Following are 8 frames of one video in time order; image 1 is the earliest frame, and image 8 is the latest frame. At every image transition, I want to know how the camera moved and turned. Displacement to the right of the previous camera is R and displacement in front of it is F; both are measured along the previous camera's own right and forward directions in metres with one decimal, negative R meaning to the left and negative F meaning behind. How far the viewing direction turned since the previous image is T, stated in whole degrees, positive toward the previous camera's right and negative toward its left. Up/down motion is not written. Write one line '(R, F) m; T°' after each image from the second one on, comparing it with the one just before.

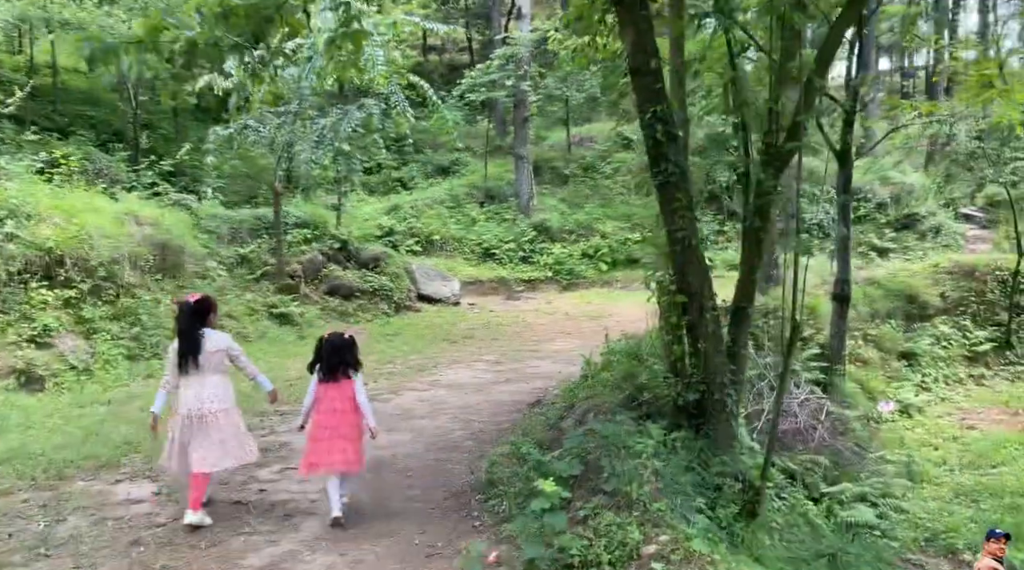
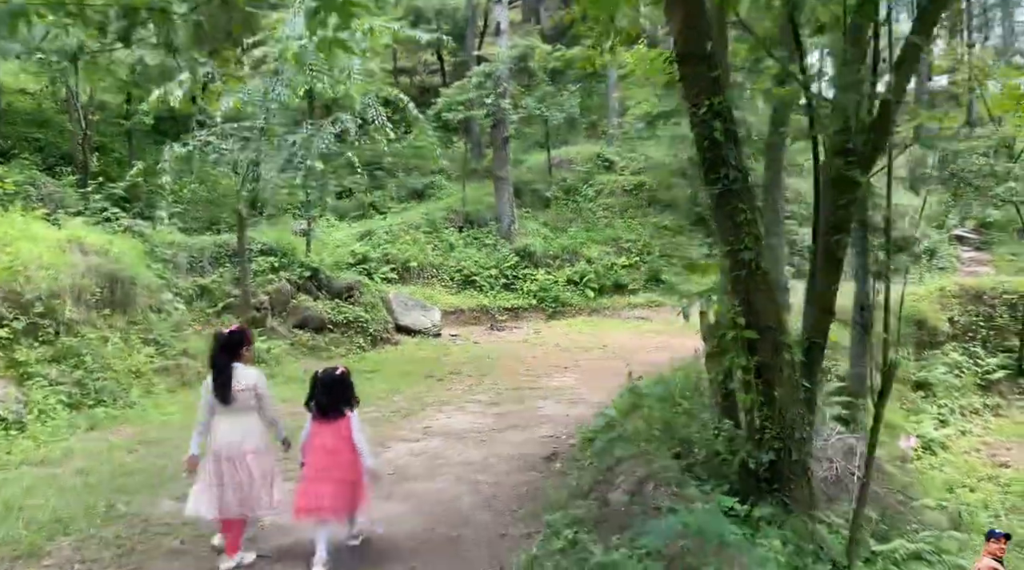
(-0.3, +1.2) m; +2°
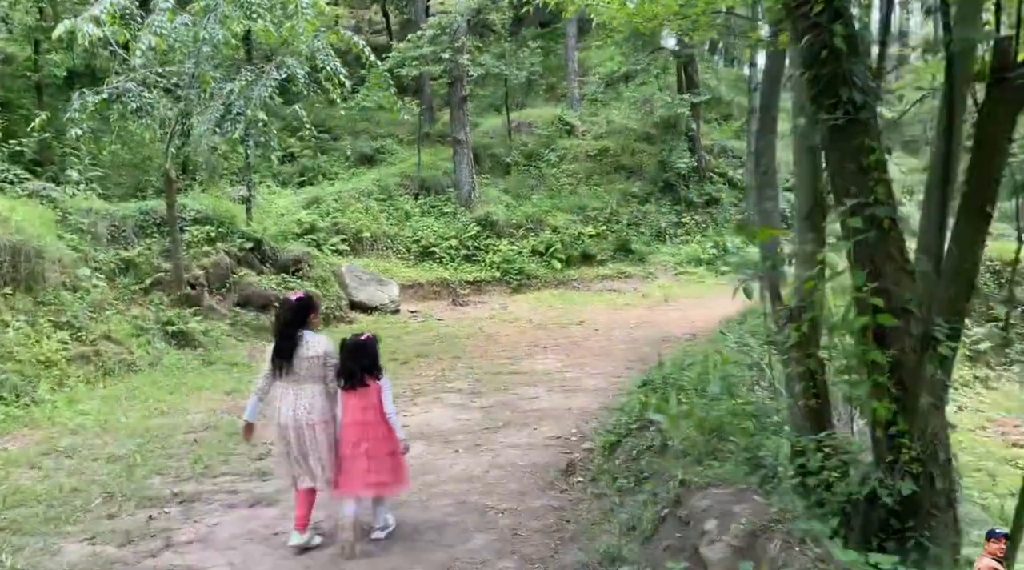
(-0.4, +1.4) m; +4°
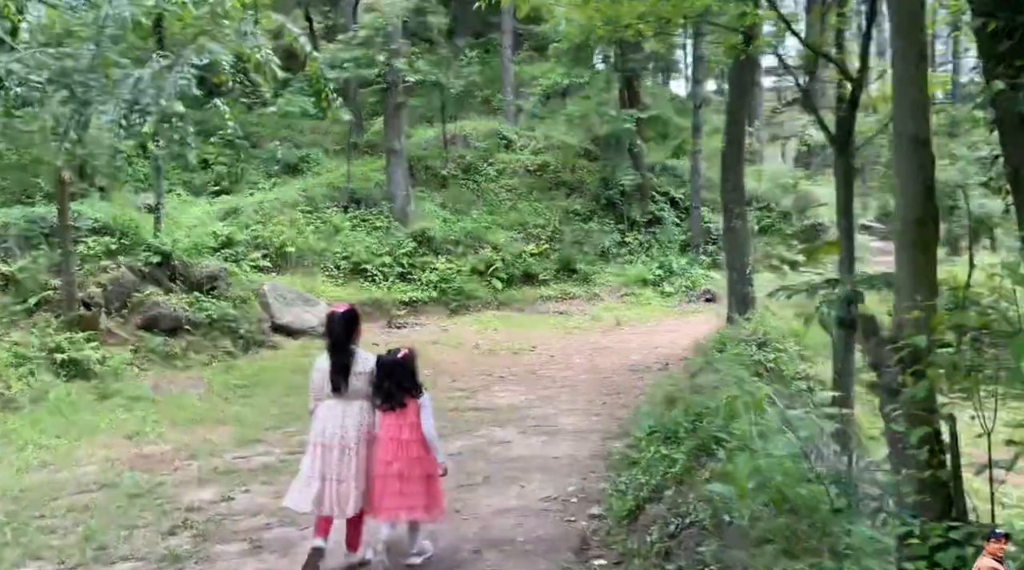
(-0.4, +1.2) m; +6°
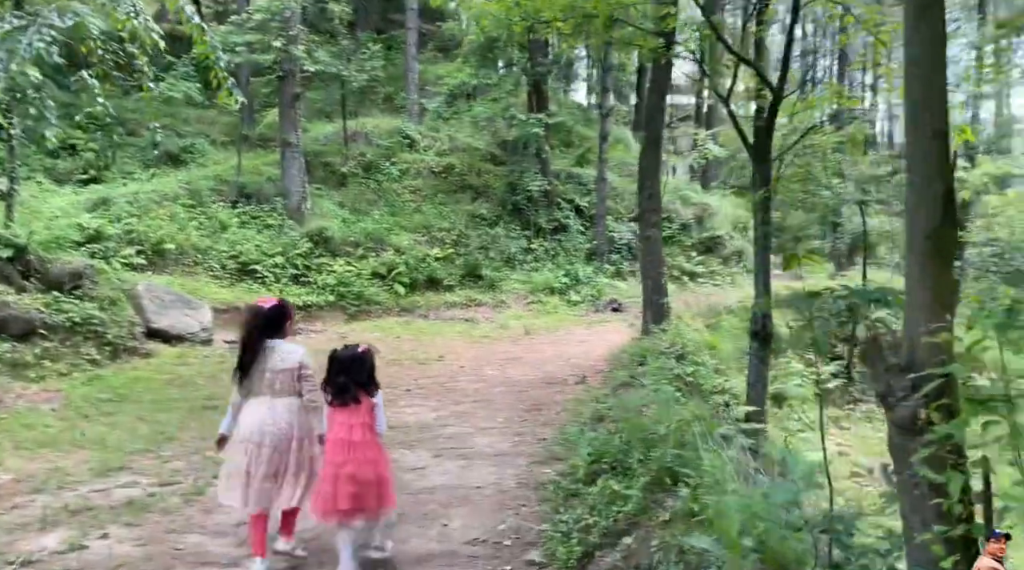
(-0.2, +0.8) m; +7°
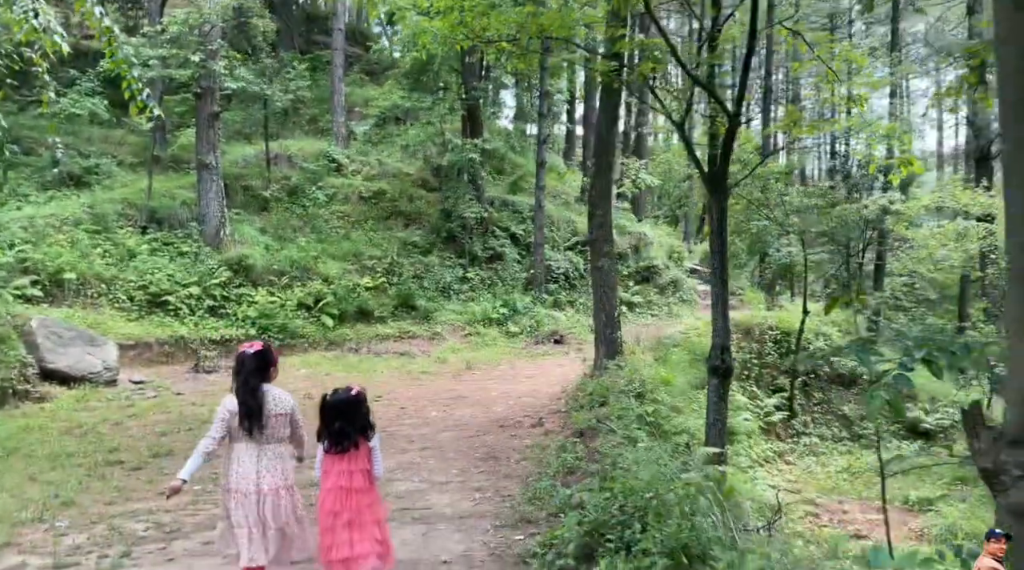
(-0.3, +0.7) m; +5°
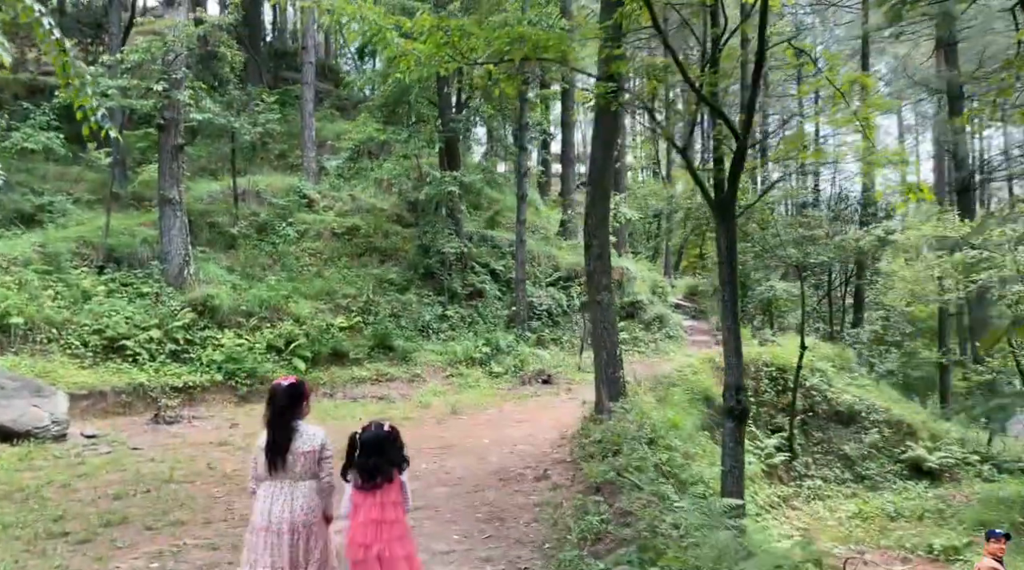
(-0.3, +0.8) m; +2°
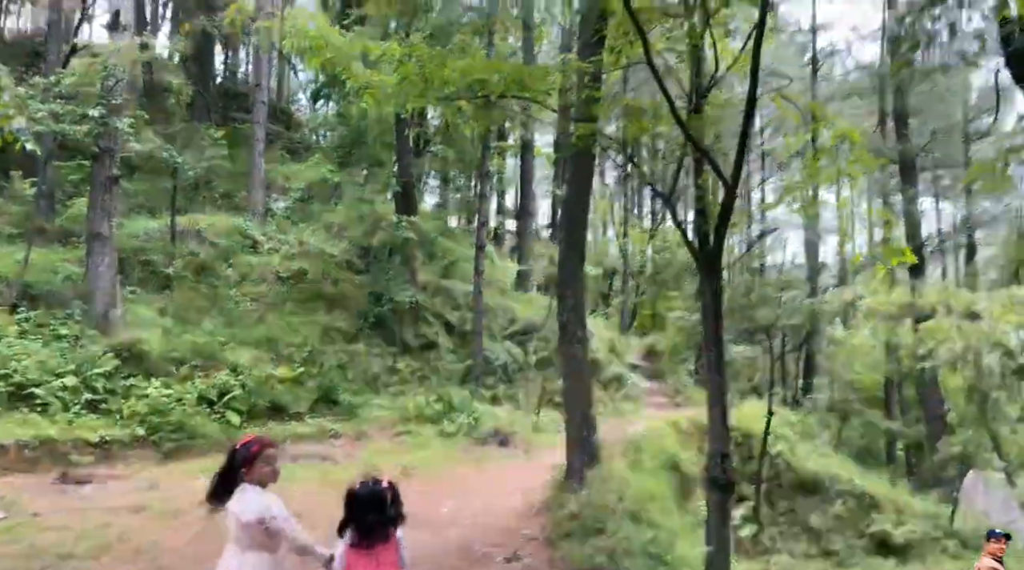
(-0.2, +0.8) m; +4°
